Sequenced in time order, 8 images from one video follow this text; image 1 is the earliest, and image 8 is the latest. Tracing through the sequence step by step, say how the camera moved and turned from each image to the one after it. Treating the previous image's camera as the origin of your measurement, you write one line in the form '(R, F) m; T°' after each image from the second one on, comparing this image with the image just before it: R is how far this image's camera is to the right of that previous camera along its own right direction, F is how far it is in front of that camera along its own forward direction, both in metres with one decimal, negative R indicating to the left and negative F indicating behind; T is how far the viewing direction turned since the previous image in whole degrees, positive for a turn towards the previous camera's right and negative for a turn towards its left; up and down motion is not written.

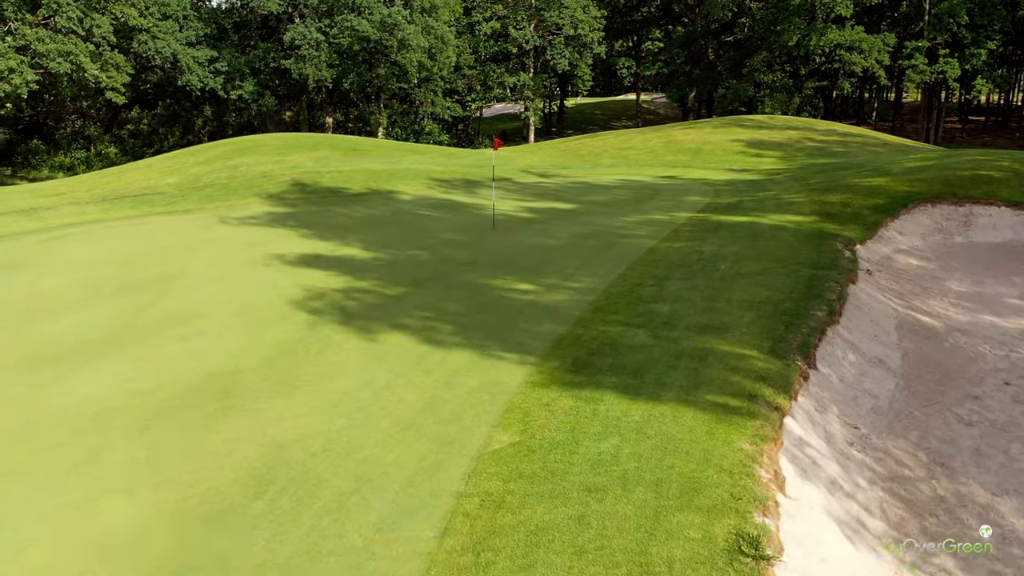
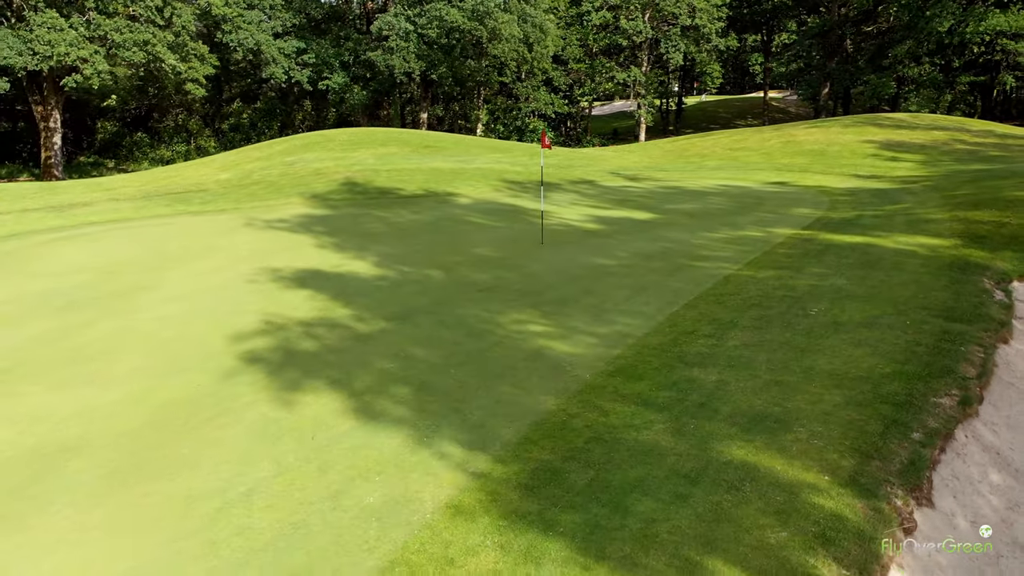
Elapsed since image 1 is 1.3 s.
(+1.2, +2.7) m; -9°
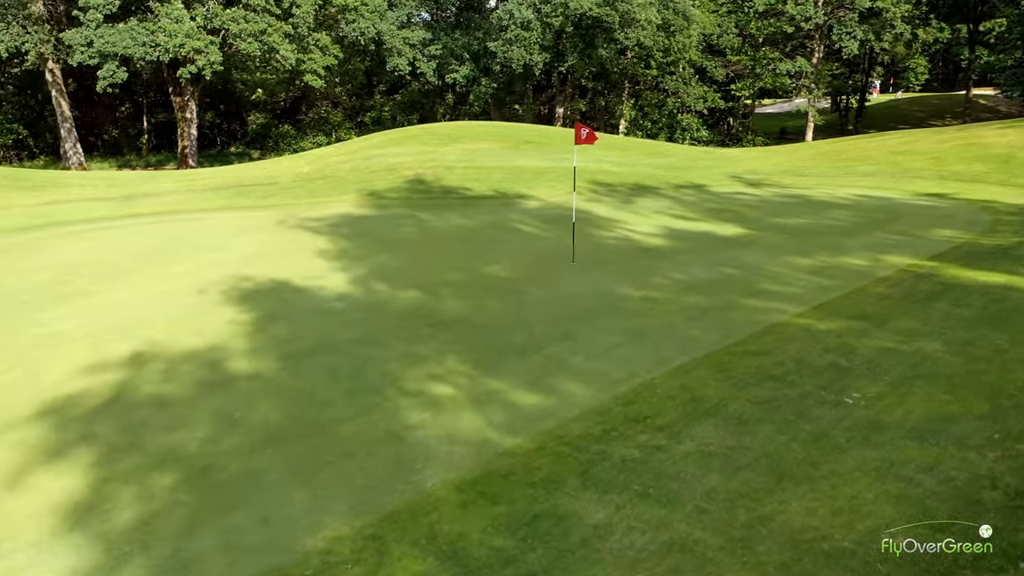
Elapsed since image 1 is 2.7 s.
(+2.0, +2.6) m; -13°
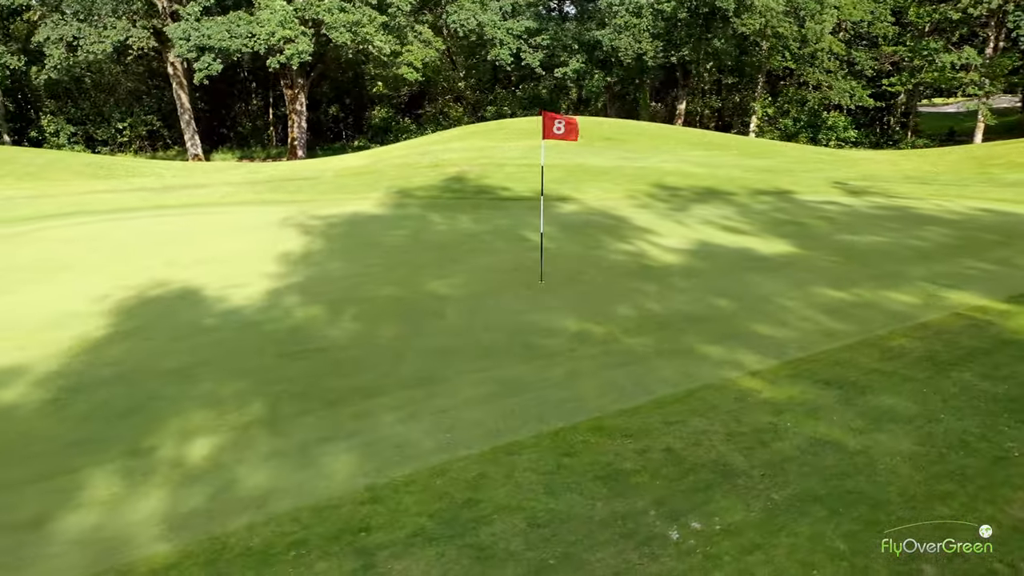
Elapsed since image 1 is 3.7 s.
(+2.2, +1.9) m; -11°
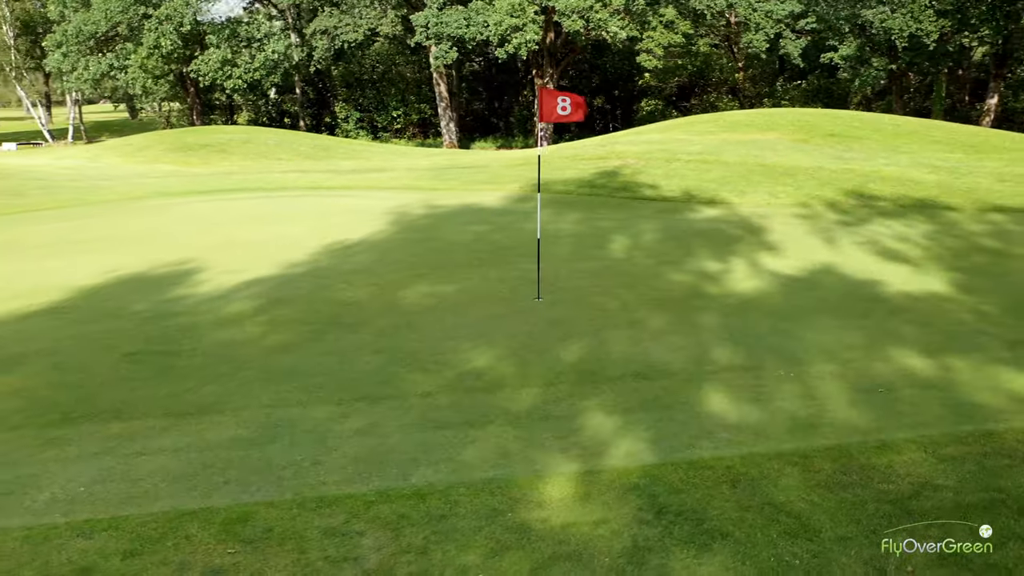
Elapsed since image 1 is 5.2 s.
(+2.7, +2.1) m; -22°
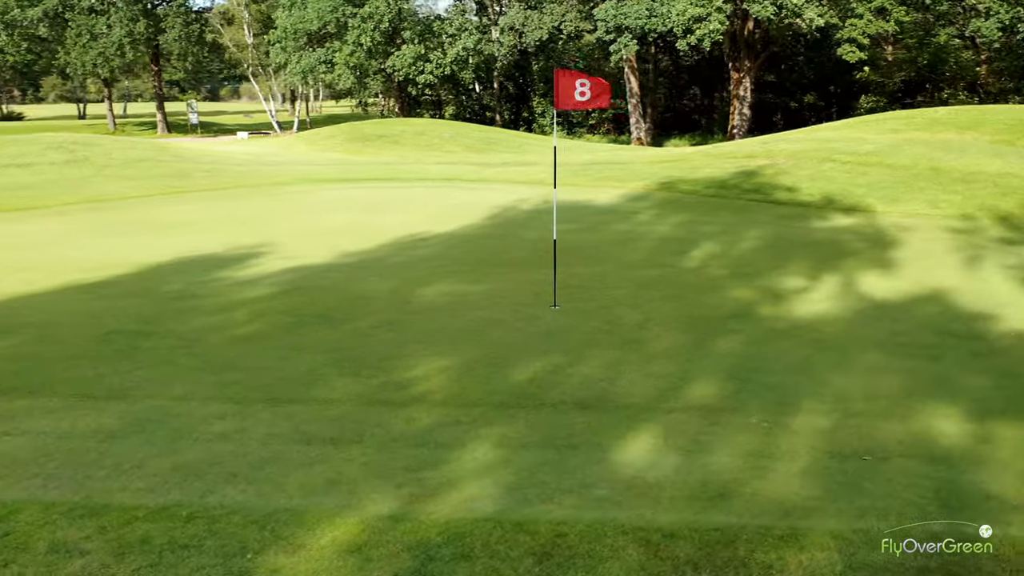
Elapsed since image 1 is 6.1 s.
(+1.6, +0.8) m; -15°
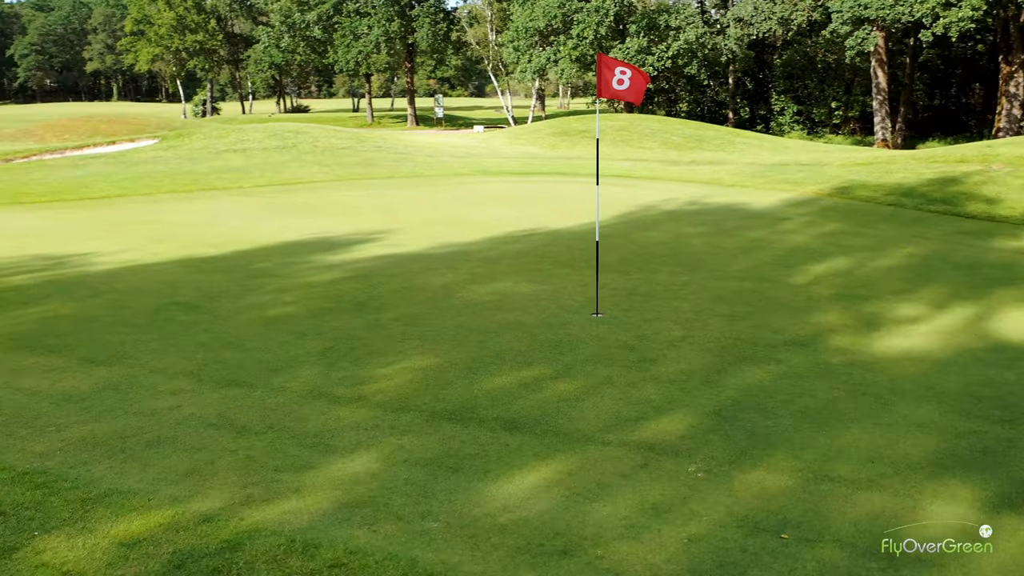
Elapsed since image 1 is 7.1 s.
(+1.5, +0.6) m; -17°
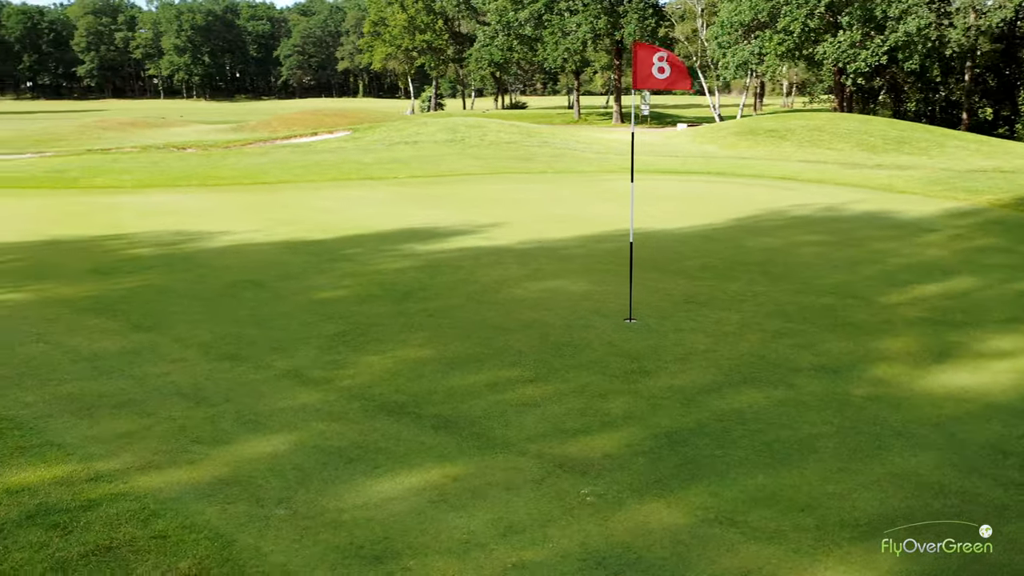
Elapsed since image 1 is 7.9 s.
(+1.2, +0.3) m; -15°
